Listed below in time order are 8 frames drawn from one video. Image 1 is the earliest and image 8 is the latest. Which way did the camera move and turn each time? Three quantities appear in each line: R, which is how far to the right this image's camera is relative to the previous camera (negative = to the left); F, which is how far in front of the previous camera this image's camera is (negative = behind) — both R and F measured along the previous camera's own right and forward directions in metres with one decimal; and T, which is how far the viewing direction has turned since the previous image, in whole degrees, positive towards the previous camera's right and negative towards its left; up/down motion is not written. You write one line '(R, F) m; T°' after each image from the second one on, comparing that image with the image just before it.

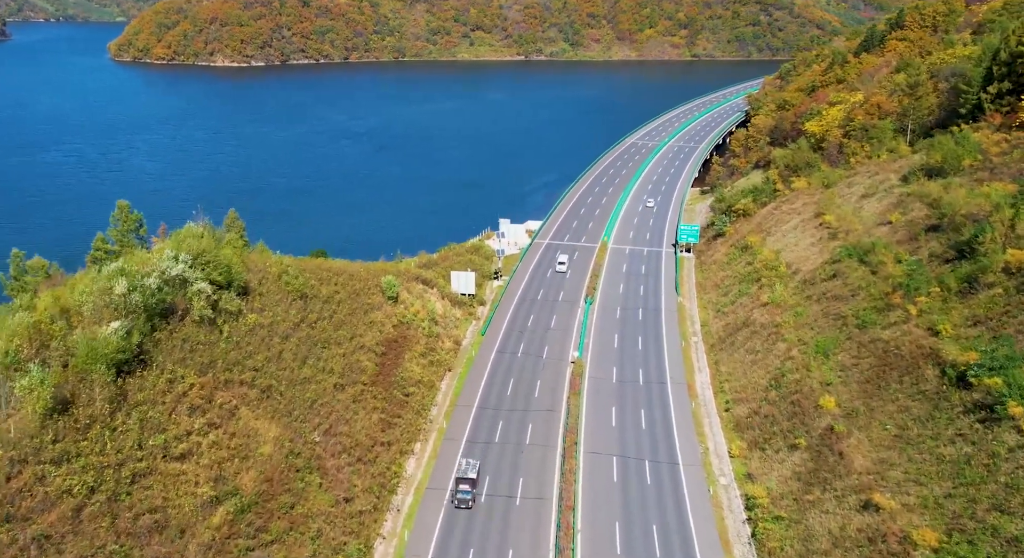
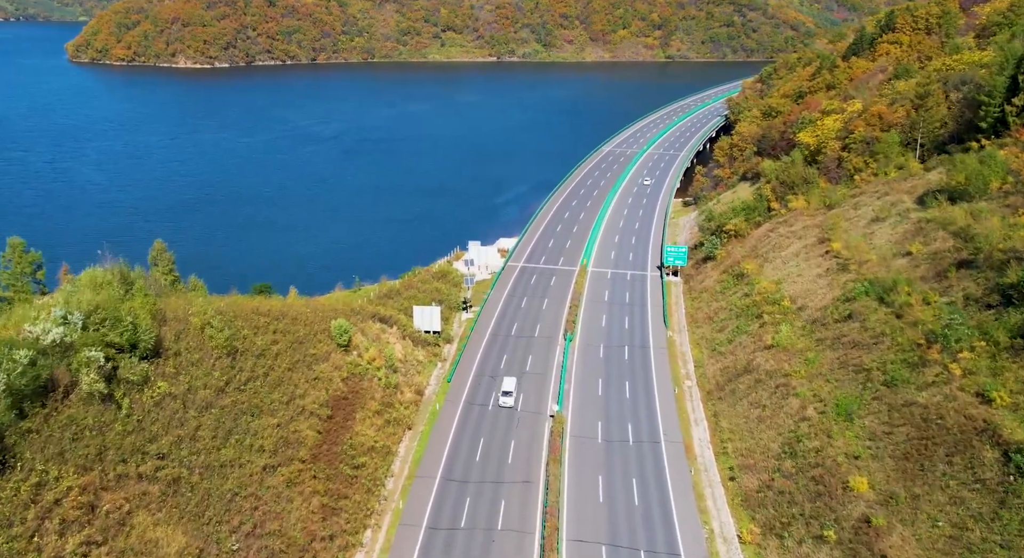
(+0.4, +8.3) m; +2°
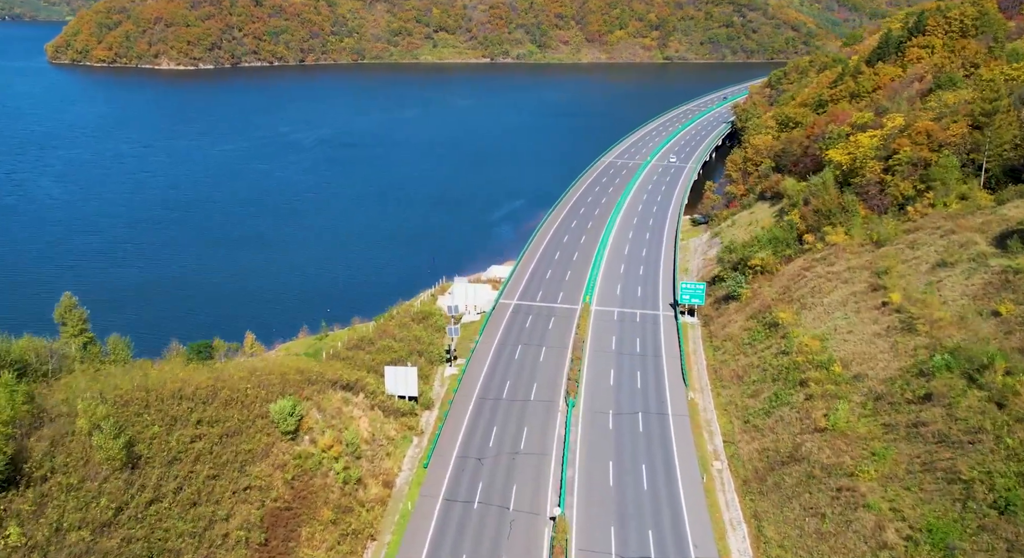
(+0.2, +11.1) m; 0°
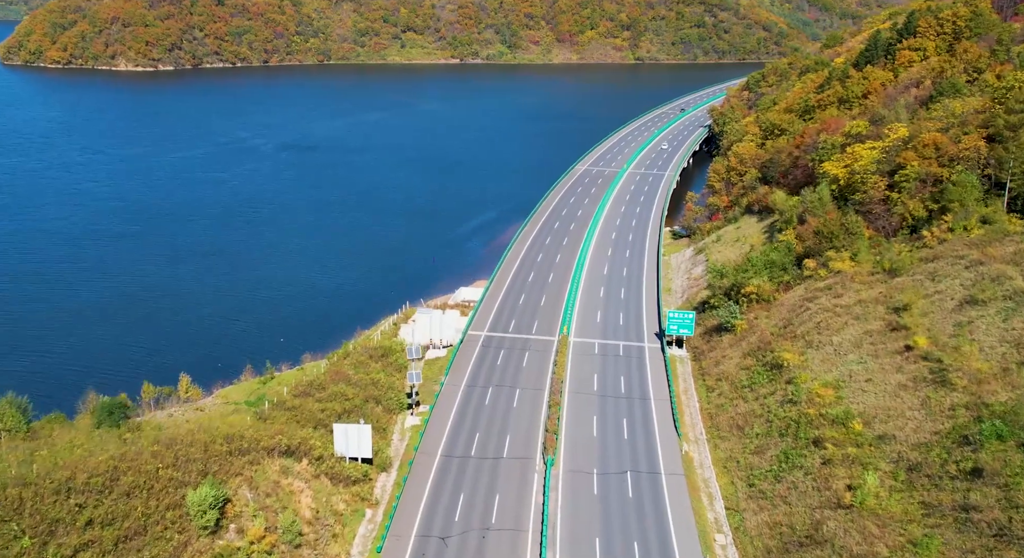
(+0.3, +7.4) m; +2°
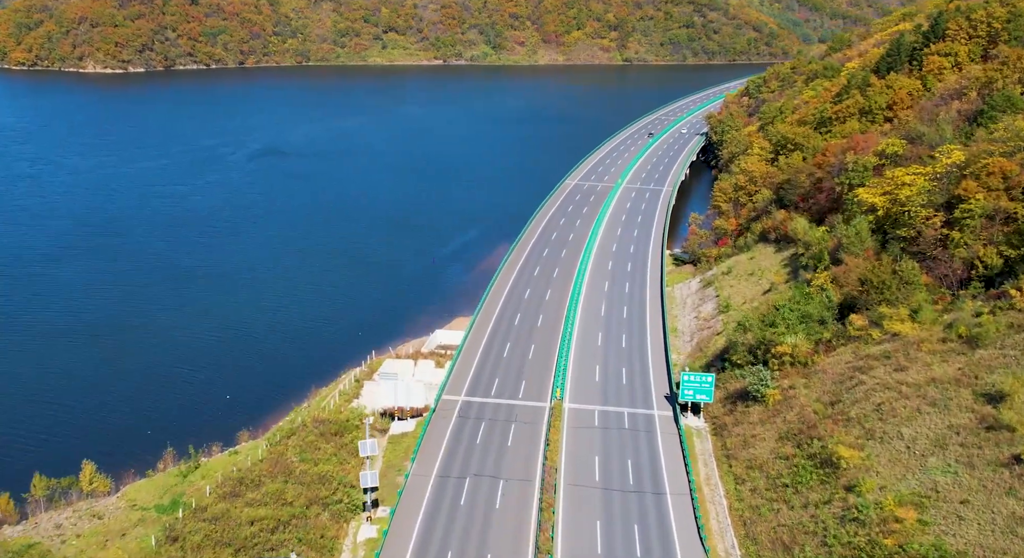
(+0.3, +11.5) m; +1°
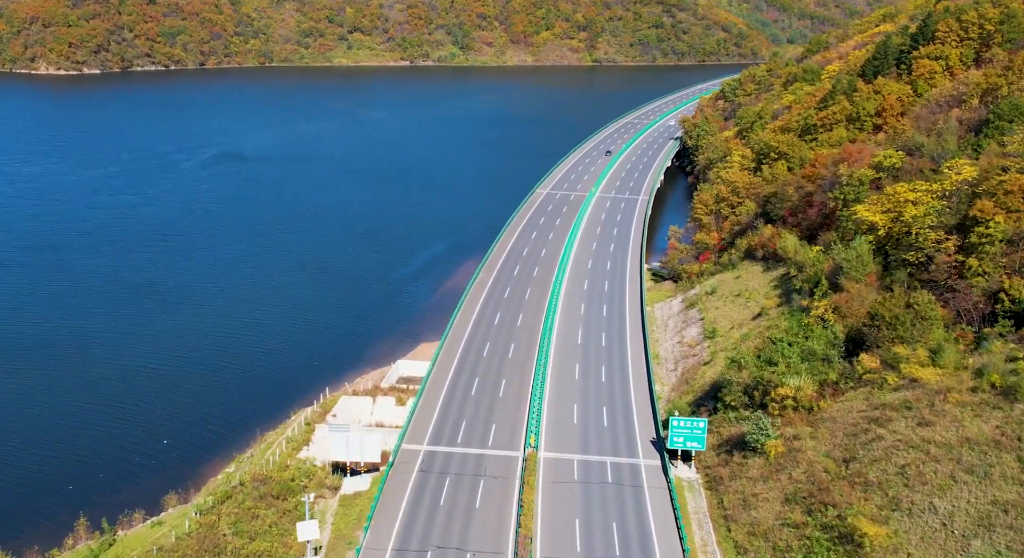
(+0.2, +6.4) m; +2°
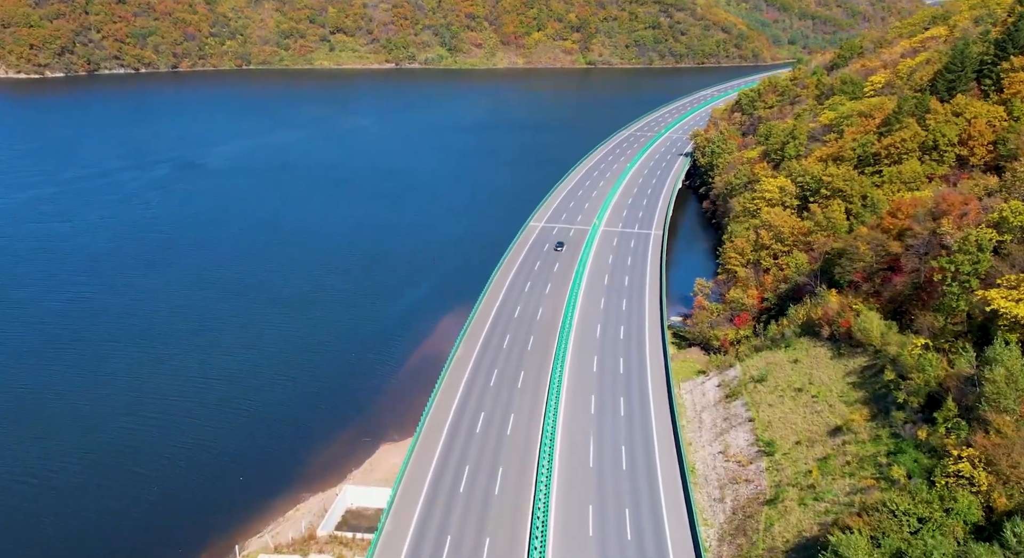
(+0.2, +18.3) m; +1°
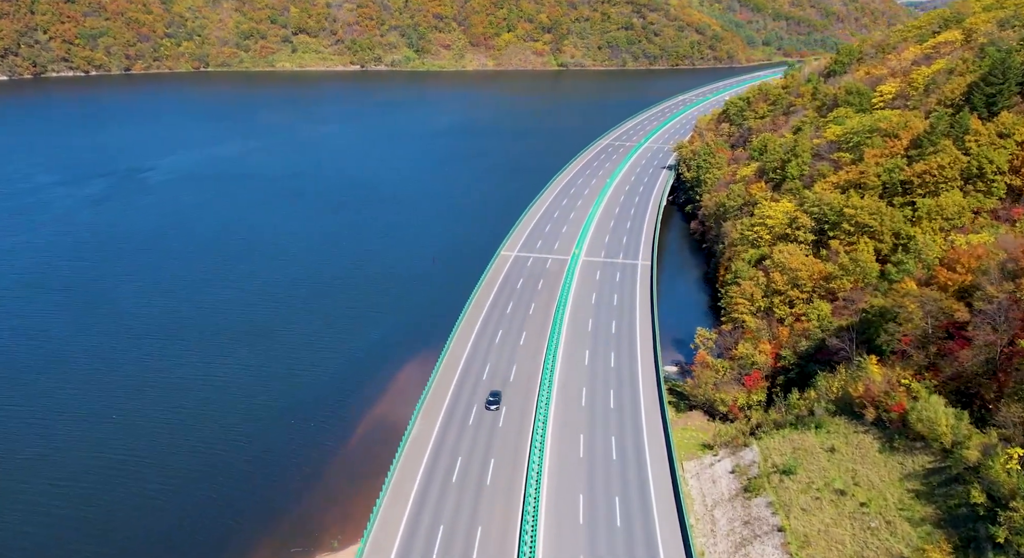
(+0.4, +12.0) m; +2°
